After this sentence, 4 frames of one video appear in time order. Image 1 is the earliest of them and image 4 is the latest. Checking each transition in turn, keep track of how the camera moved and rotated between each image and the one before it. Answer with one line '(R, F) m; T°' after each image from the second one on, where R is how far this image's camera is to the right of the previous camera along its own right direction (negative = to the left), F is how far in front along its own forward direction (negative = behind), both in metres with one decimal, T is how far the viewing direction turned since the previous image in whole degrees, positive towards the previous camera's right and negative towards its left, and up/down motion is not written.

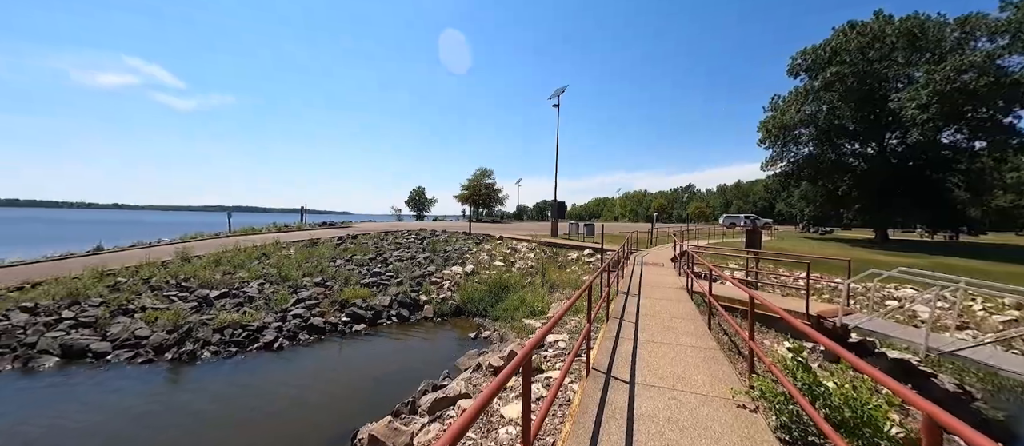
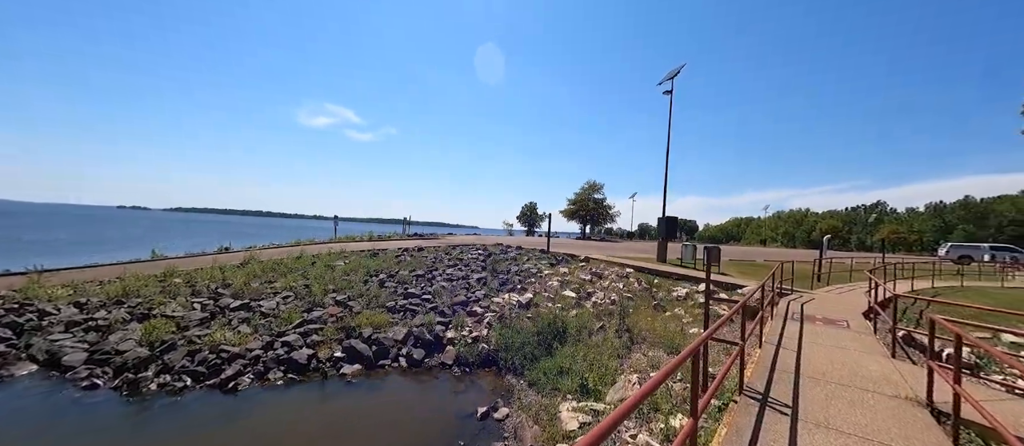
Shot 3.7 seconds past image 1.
(+1.7, +4.4) m; -20°
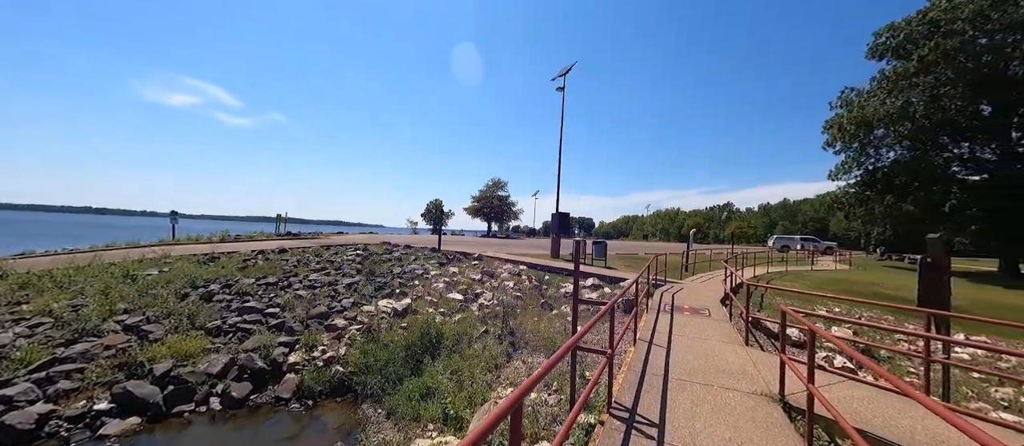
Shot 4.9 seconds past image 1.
(+1.1, +1.2) m; +15°
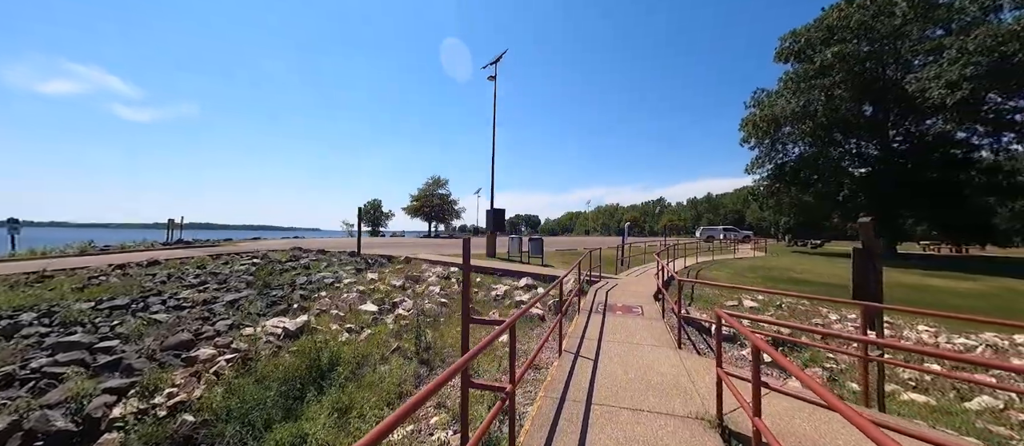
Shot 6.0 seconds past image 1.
(+0.8, +1.1) m; +9°
